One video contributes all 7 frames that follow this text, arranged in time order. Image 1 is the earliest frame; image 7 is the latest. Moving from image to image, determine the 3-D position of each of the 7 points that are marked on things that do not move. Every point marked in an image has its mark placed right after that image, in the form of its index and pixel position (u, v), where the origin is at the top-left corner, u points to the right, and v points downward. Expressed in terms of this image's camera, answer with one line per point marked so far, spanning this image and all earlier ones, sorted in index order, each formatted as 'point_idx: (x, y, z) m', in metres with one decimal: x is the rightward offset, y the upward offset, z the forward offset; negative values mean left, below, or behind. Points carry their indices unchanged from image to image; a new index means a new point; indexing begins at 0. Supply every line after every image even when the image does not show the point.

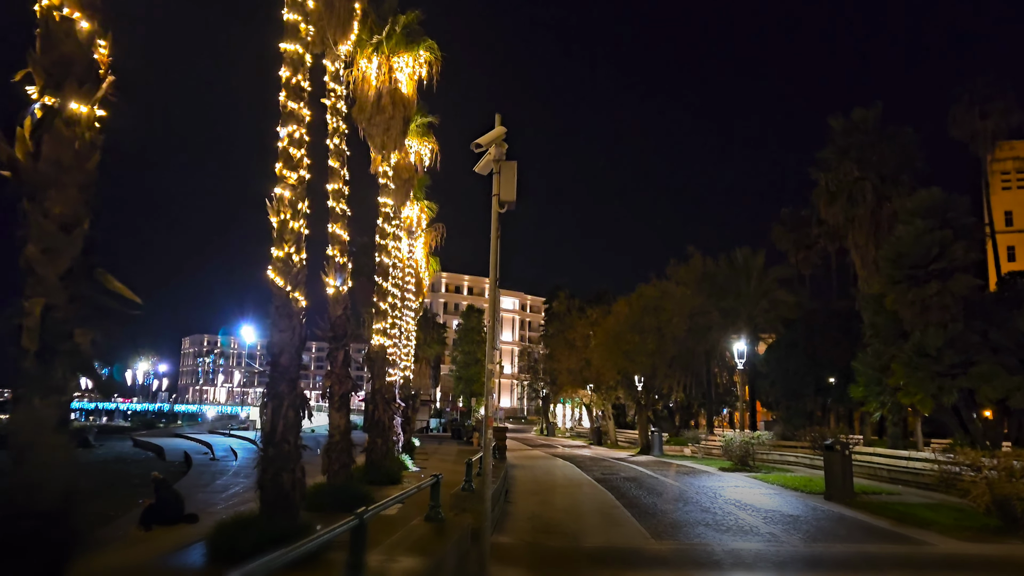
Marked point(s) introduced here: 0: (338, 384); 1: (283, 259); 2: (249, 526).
0: (-3.4, -1.9, +14.6) m
1: (-3.0, +0.4, +10.0) m
2: (-3.2, -2.9, +9.2) m
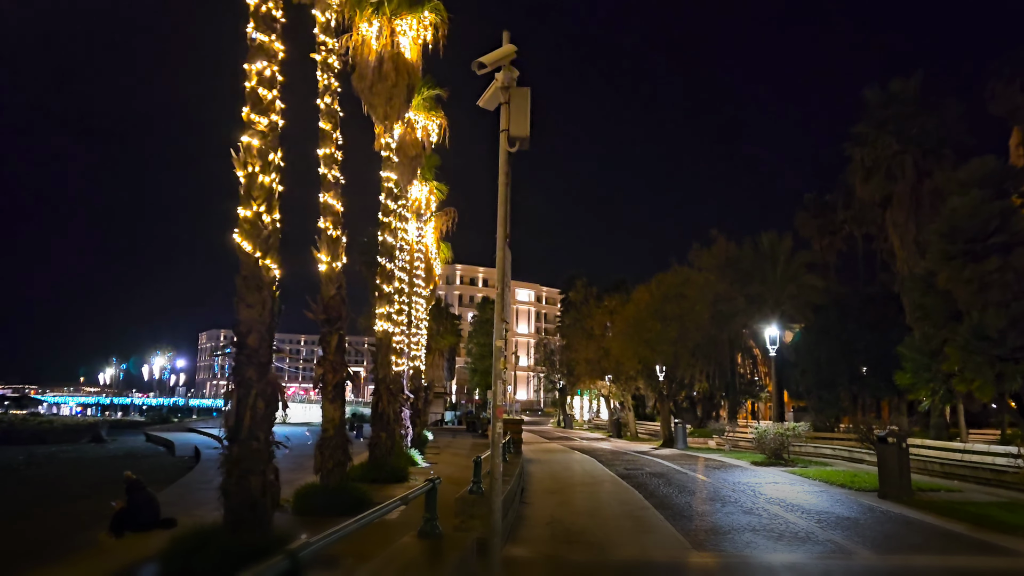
0: (-3.1, -1.5, +13.0) m
1: (-2.9, +0.7, +8.4) m
2: (-3.0, -2.5, +7.6) m
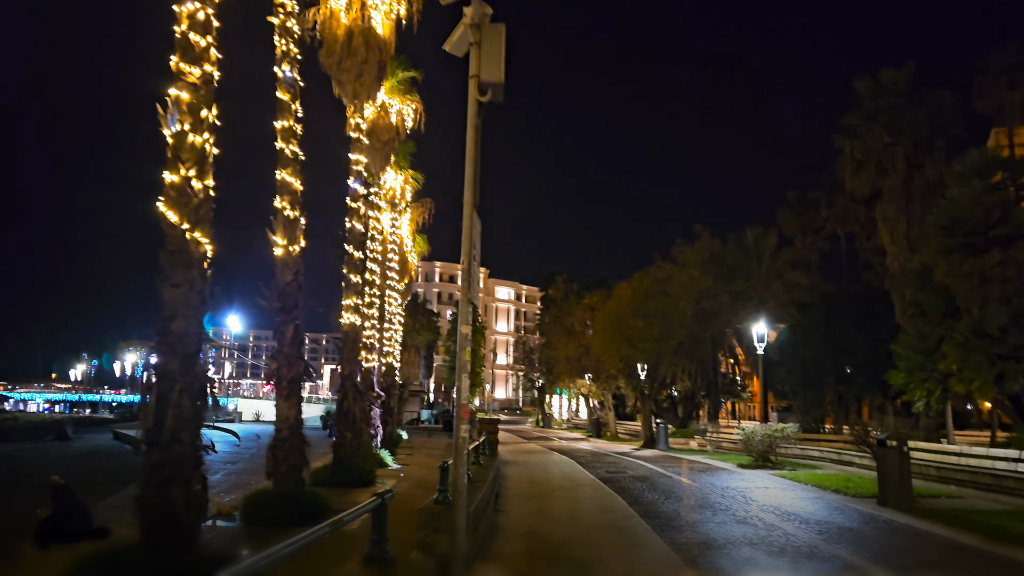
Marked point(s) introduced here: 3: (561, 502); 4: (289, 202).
0: (-3.5, -1.2, +11.8) m
1: (-3.1, +1.0, +7.2) m
2: (-3.3, -2.3, +6.4) m
3: (+0.9, -3.9, +13.8) m
4: (-3.5, +1.4, +12.1) m
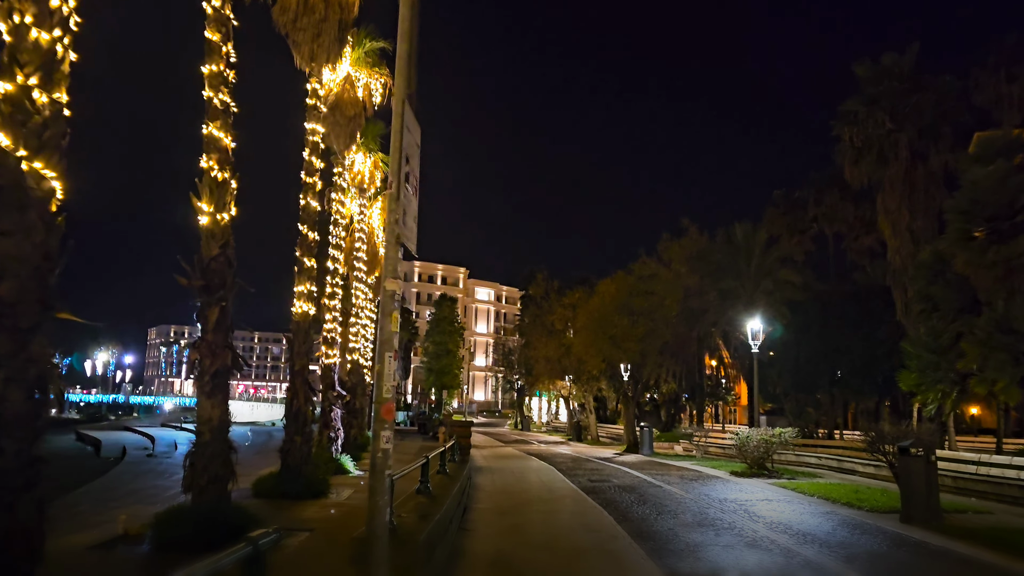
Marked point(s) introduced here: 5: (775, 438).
0: (-3.9, -0.9, +9.8) m
1: (-3.4, +1.3, +5.2) m
2: (-3.6, -2.0, +4.4) m
3: (+0.4, -3.6, +12.0) m
4: (-3.9, +1.7, +10.2) m
5: (+6.9, -3.9, +19.9) m
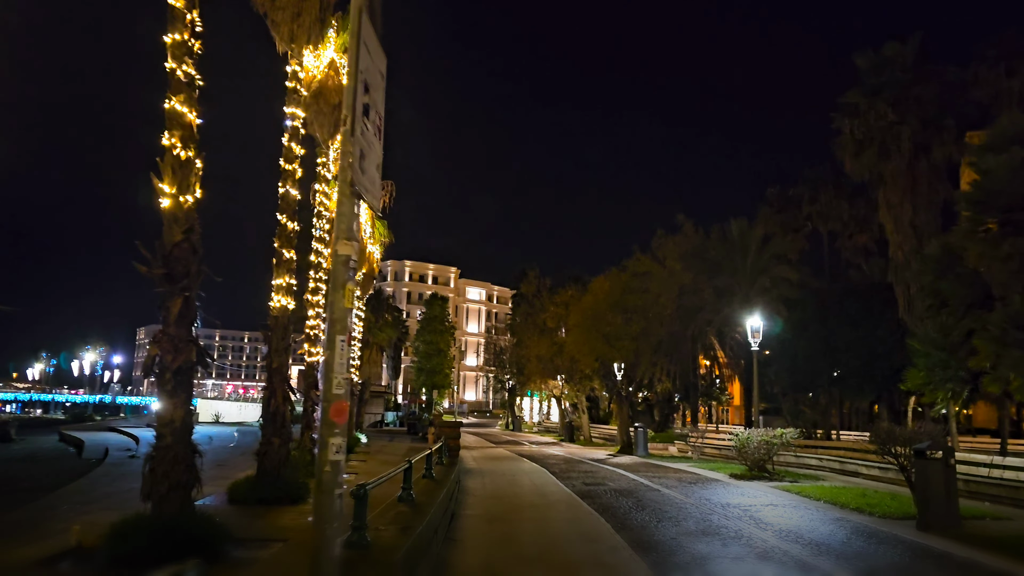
0: (-4.0, -0.8, +8.9) m
1: (-3.4, +1.4, +4.4) m
2: (-3.6, -1.8, +3.6) m
3: (+0.3, -3.5, +11.2) m
4: (-4.0, +1.8, +9.3) m
5: (+6.6, -3.8, +19.2) m
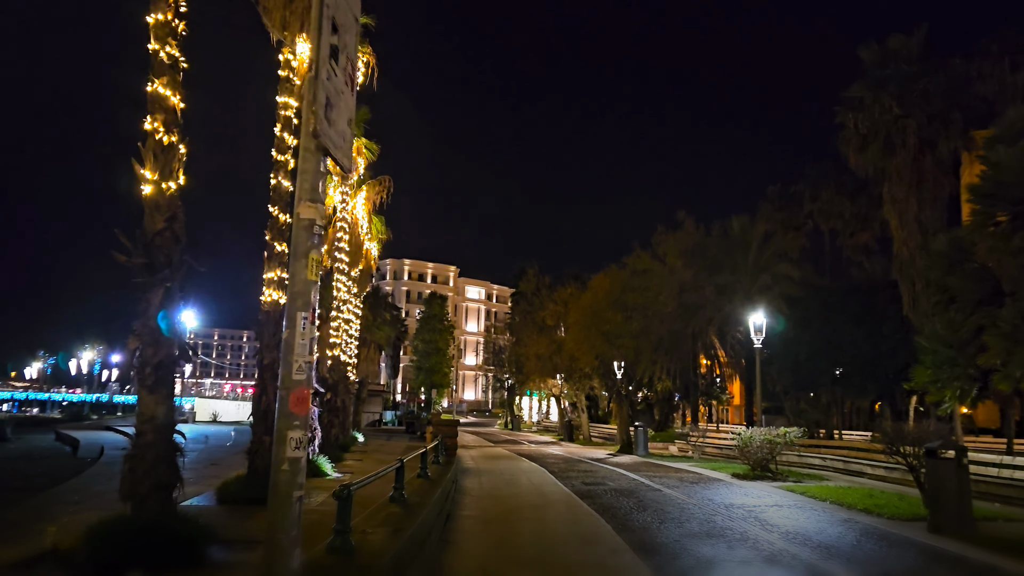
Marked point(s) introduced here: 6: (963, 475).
0: (-4.0, -0.7, +8.5) m
1: (-3.5, +1.5, +4.0) m
2: (-3.7, -1.7, +3.2) m
3: (+0.2, -3.4, +10.8) m
4: (-4.1, +1.9, +8.9) m
5: (+6.6, -3.7, +18.8) m
6: (+6.4, -2.7, +10.8) m
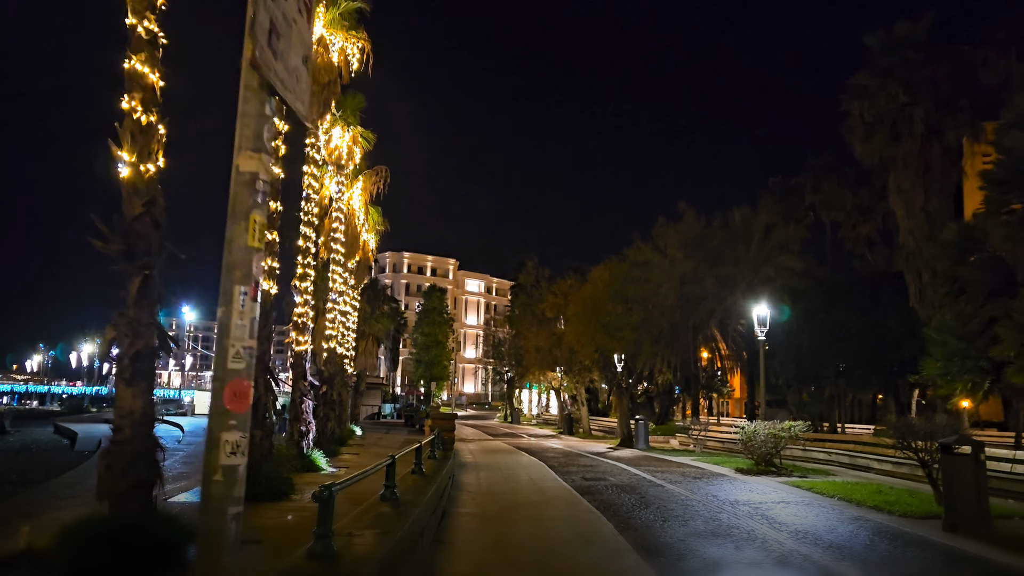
0: (-4.1, -0.5, +8.1) m
1: (-3.5, +1.6, +3.5) m
2: (-3.7, -1.7, +2.7) m
3: (+0.2, -3.2, +10.4) m
4: (-4.1, +2.1, +8.4) m
5: (+6.5, -3.5, +18.4) m
6: (+6.3, -2.5, +10.4) m
